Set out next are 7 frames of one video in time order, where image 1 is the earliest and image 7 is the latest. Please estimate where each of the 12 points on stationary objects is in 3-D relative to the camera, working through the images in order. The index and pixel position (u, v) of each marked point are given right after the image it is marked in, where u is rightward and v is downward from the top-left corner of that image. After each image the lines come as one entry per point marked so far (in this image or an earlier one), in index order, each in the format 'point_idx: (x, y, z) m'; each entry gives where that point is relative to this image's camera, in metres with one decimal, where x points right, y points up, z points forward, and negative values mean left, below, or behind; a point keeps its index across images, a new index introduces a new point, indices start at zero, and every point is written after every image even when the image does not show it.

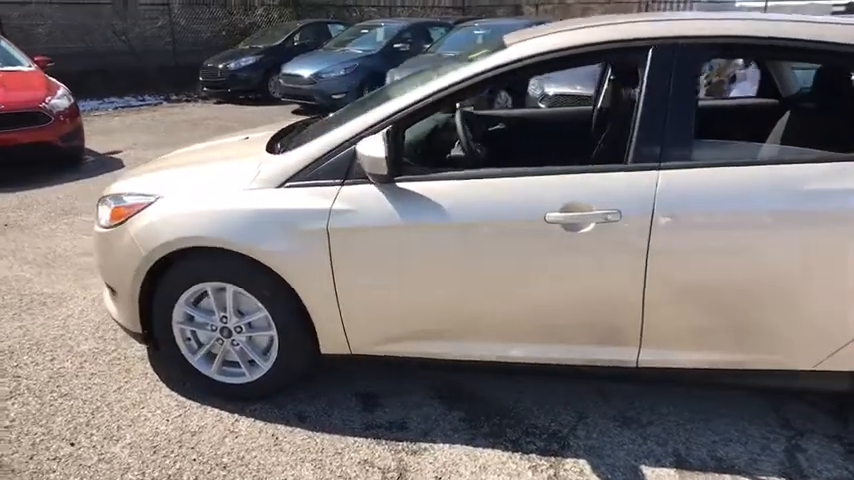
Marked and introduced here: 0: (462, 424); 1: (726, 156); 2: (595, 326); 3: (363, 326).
0: (+0.2, -0.9, +3.2) m
1: (+1.4, +0.4, +2.7) m
2: (+0.8, -0.4, +2.9) m
3: (-0.3, -0.4, +3.1) m
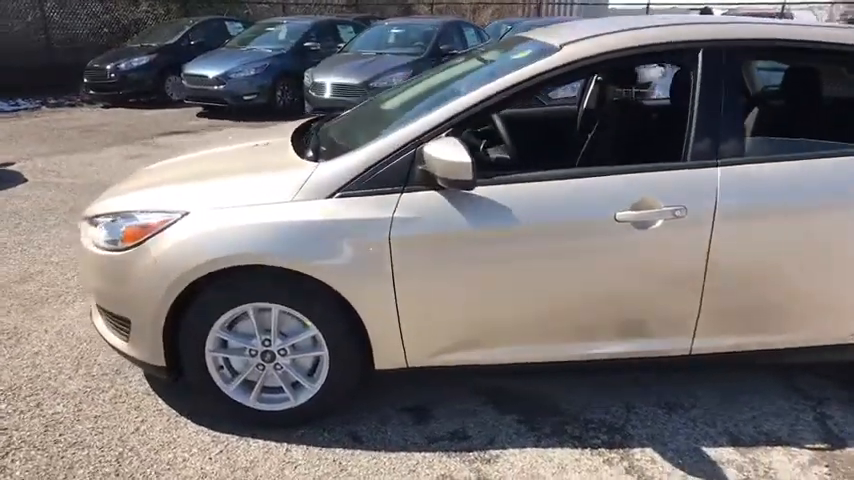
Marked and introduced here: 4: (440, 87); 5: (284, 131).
0: (+0.5, -0.9, +3.1) m
1: (+1.7, +0.4, +2.9) m
2: (+1.1, -0.4, +3.0) m
3: (0.0, -0.5, +3.0) m
4: (+0.1, +0.9, +3.5) m
5: (-0.9, +0.7, +4.0) m
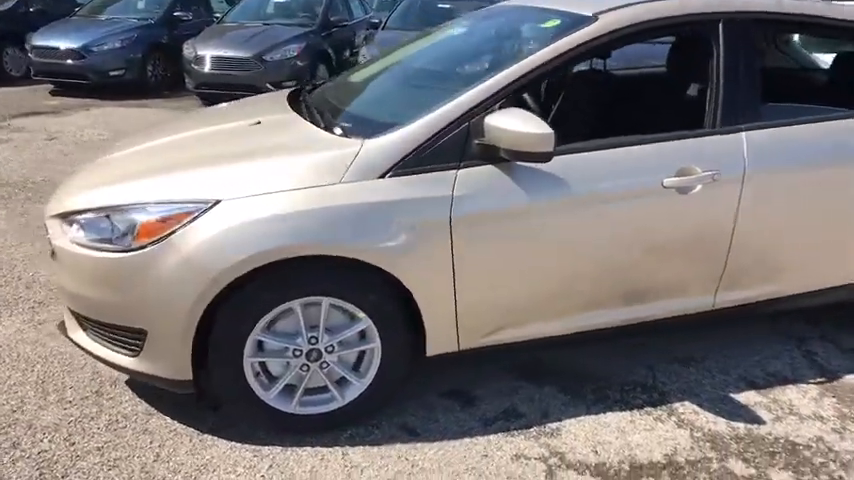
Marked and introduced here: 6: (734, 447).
0: (+0.7, -0.8, +3.2) m
1: (+1.8, +0.6, +3.2) m
2: (+1.3, -0.2, +3.2) m
3: (+0.2, -0.4, +2.9) m
4: (+0.2, +1.0, +3.4) m
5: (-0.9, +0.8, +3.6) m
6: (+1.4, -1.0, +2.9) m
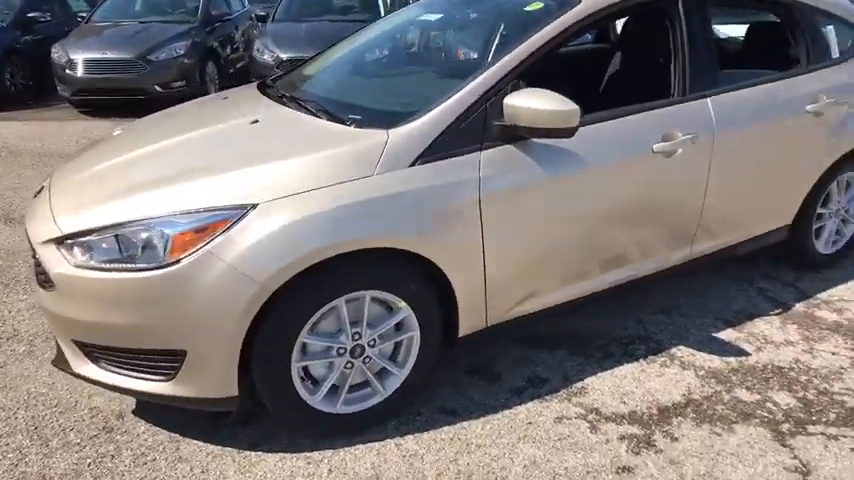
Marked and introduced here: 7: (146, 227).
0: (+0.8, -0.6, +3.4) m
1: (+1.8, +0.9, +3.6) m
2: (+1.4, 0.0, +3.5) m
3: (+0.4, -0.3, +3.0) m
4: (+0.1, +1.1, +3.4) m
5: (-1.0, +0.7, +3.4) m
6: (+1.6, -0.7, +3.2) m
7: (-1.1, +0.1, +2.5) m
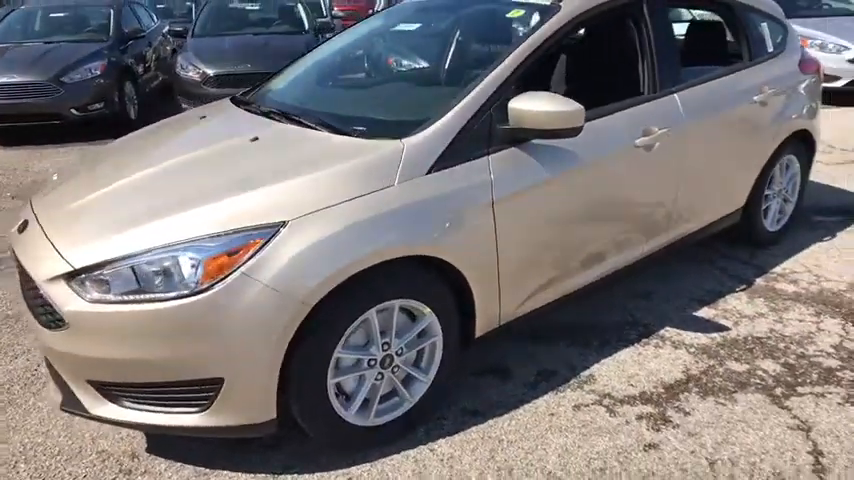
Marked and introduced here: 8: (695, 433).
0: (+0.9, -0.6, +3.5) m
1: (+1.7, +1.0, +3.8) m
2: (+1.3, +0.1, +3.7) m
3: (+0.4, -0.3, +3.1) m
4: (0.0, +1.0, +3.5) m
5: (-1.1, +0.6, +3.3) m
6: (+1.6, -0.6, +3.4) m
7: (-1.0, -0.1, +2.4) m
8: (+1.2, -0.9, +2.8) m
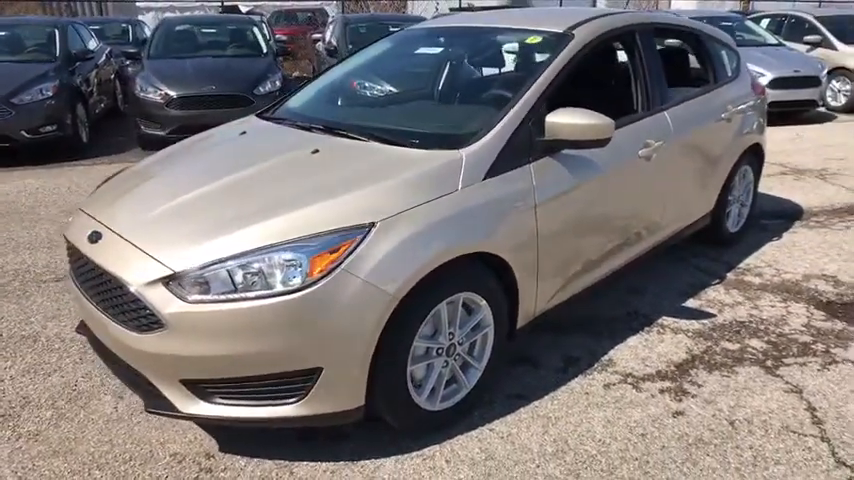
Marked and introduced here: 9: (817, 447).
0: (+1.1, -0.6, +3.9) m
1: (+1.7, +1.0, +4.4) m
2: (+1.5, +0.1, +4.2) m
3: (+0.7, -0.3, +3.4) m
4: (+0.1, +1.0, +3.8) m
5: (-0.9, +0.6, +3.5) m
6: (+1.8, -0.6, +3.9) m
7: (-0.7, -0.1, +2.6) m
8: (+1.5, -0.8, +3.3) m
9: (+1.8, -1.0, +2.9) m
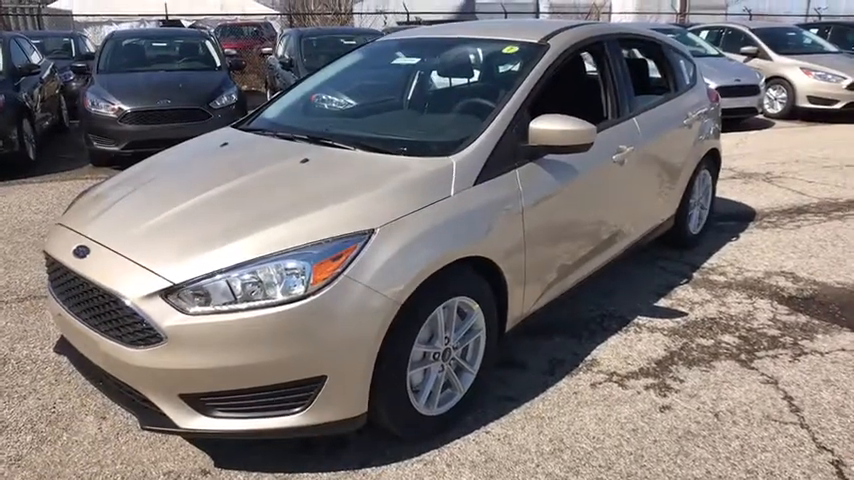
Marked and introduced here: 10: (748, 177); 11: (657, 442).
0: (+1.0, -0.6, +4.0) m
1: (+1.6, +1.0, +4.6) m
2: (+1.3, +0.1, +4.3) m
3: (+0.6, -0.3, +3.5) m
4: (0.0, +1.0, +3.9) m
5: (-1.0, +0.5, +3.5) m
6: (+1.7, -0.6, +4.1) m
7: (-0.6, -0.1, +2.5) m
8: (+1.5, -0.8, +3.4) m
9: (+1.8, -1.0, +3.1) m
10: (+4.2, +0.8, +8.2) m
11: (+1.1, -1.0, +3.0) m
